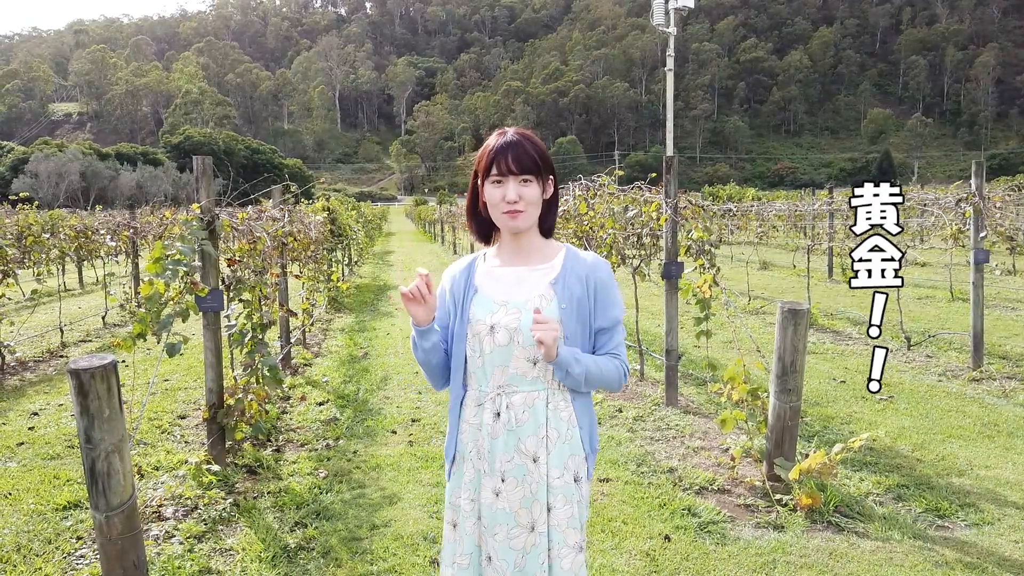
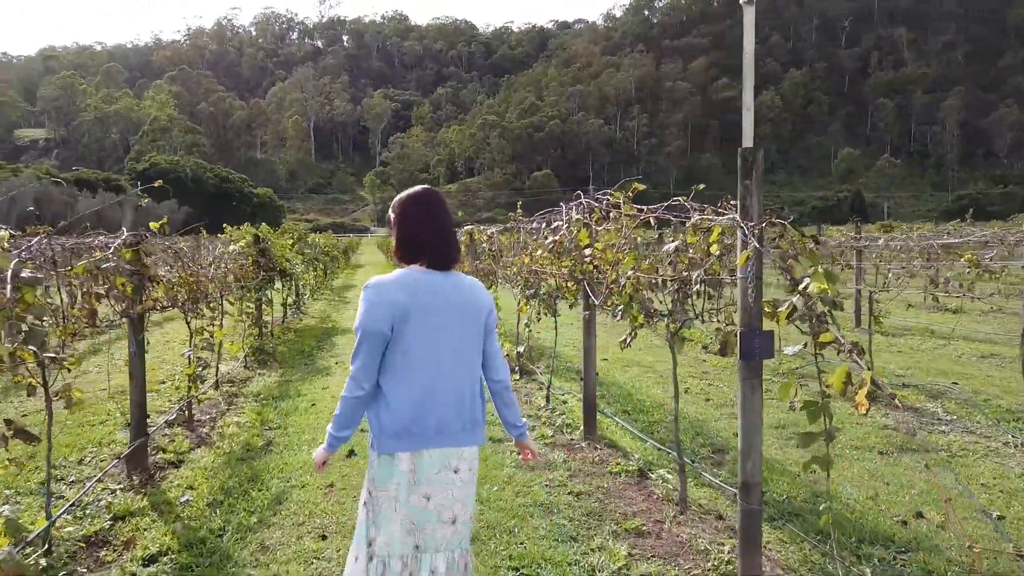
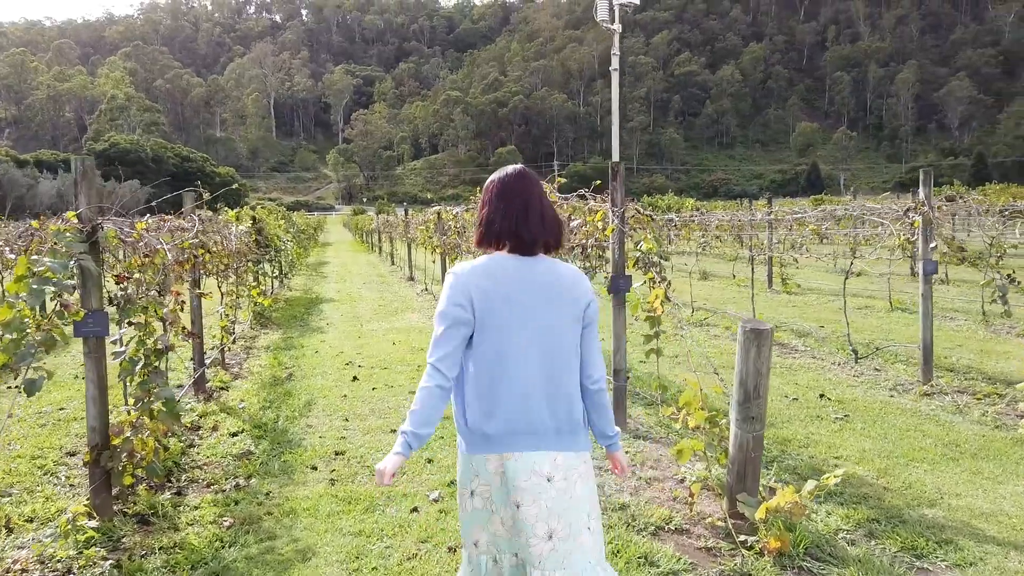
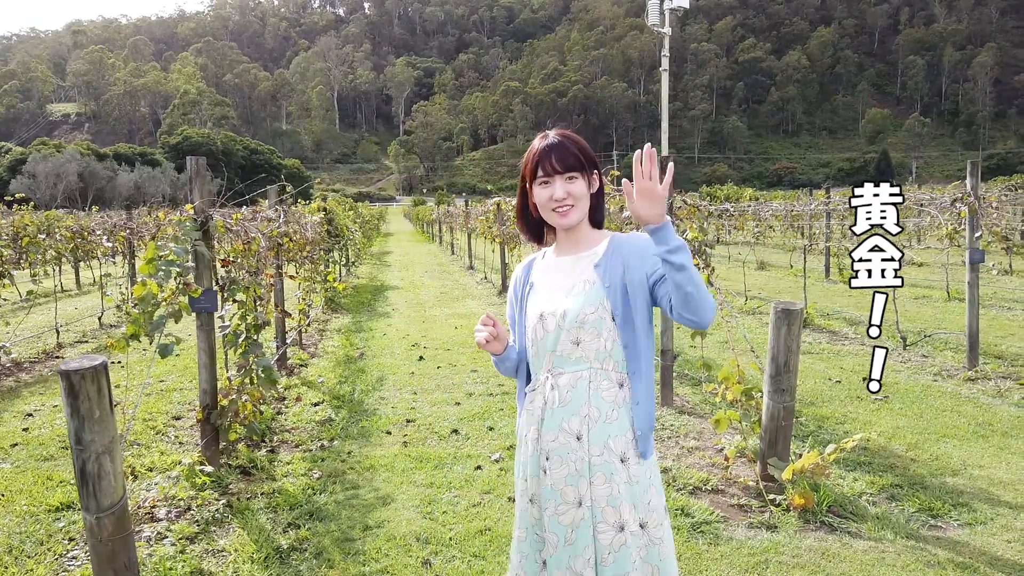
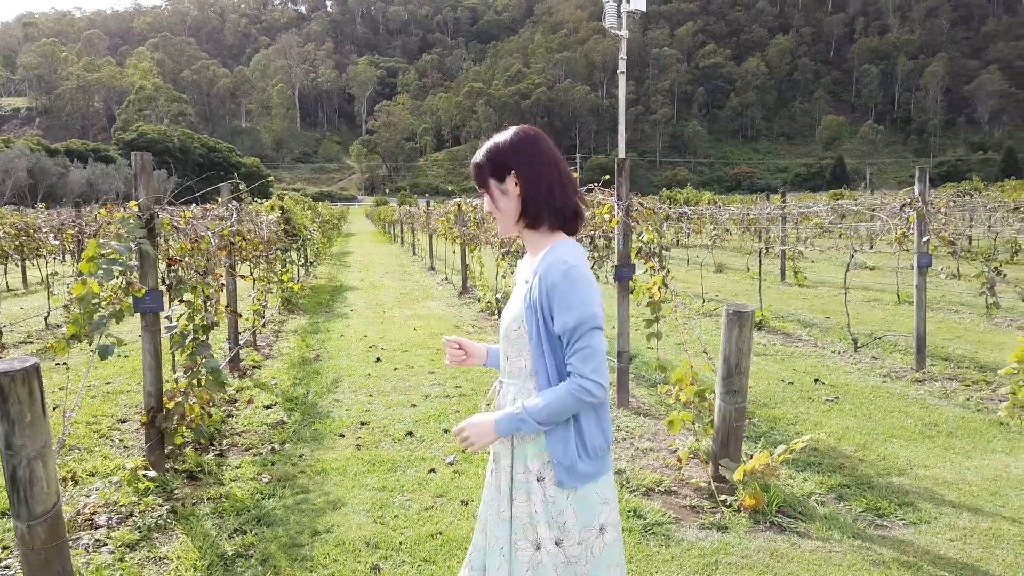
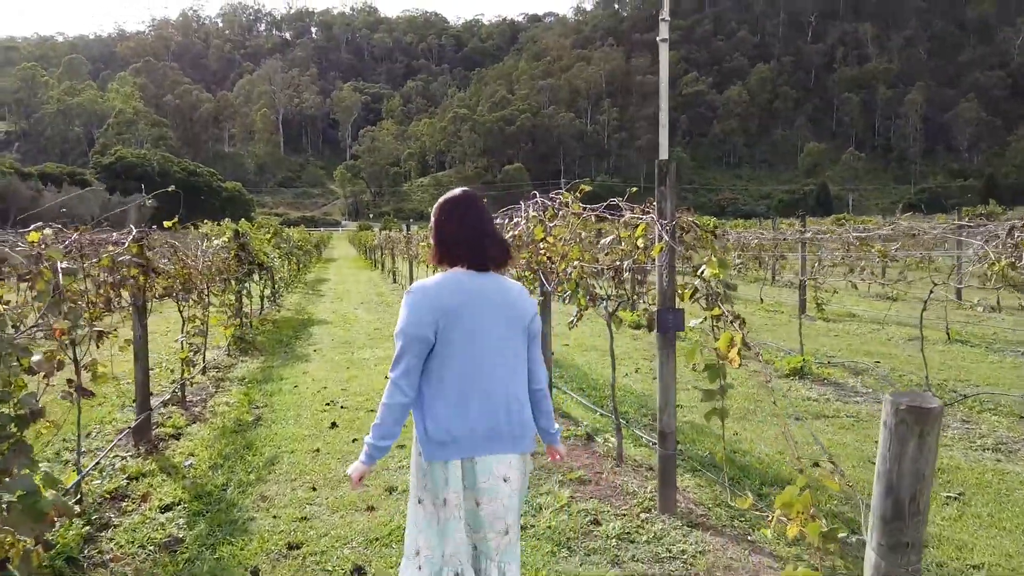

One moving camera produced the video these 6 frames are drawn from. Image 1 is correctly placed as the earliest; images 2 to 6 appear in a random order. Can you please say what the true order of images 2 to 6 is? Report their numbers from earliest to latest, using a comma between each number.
4, 5, 3, 6, 2
